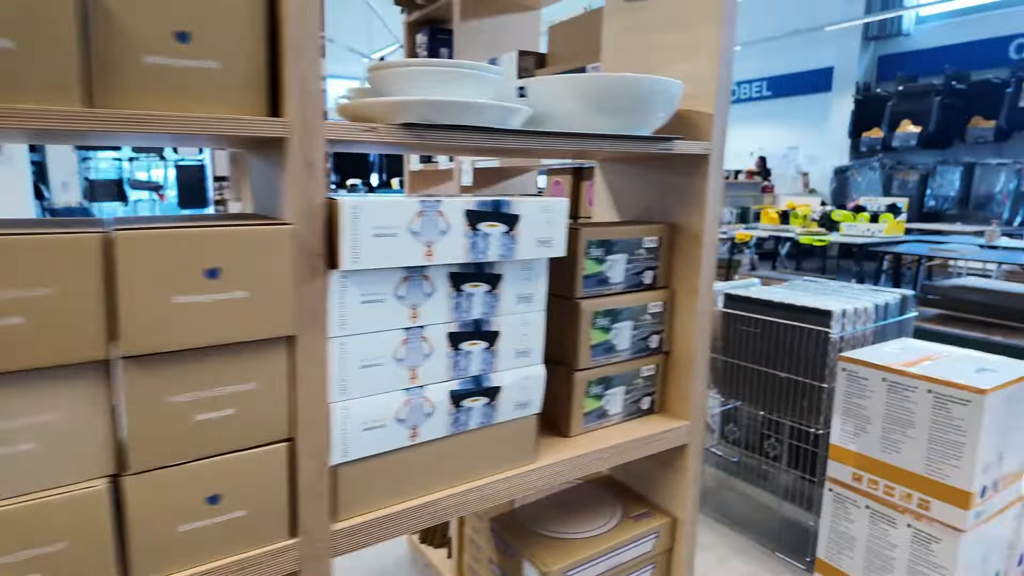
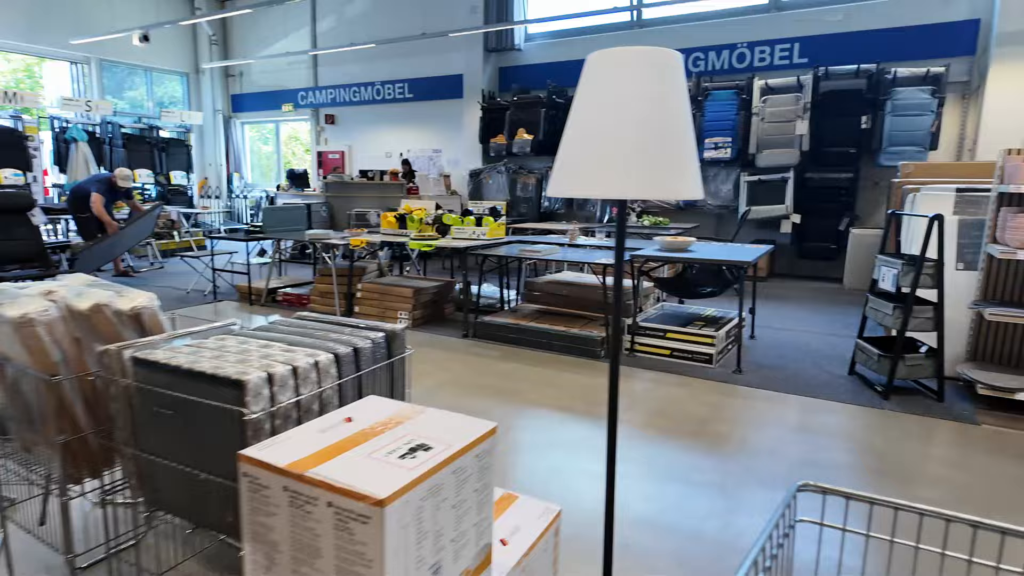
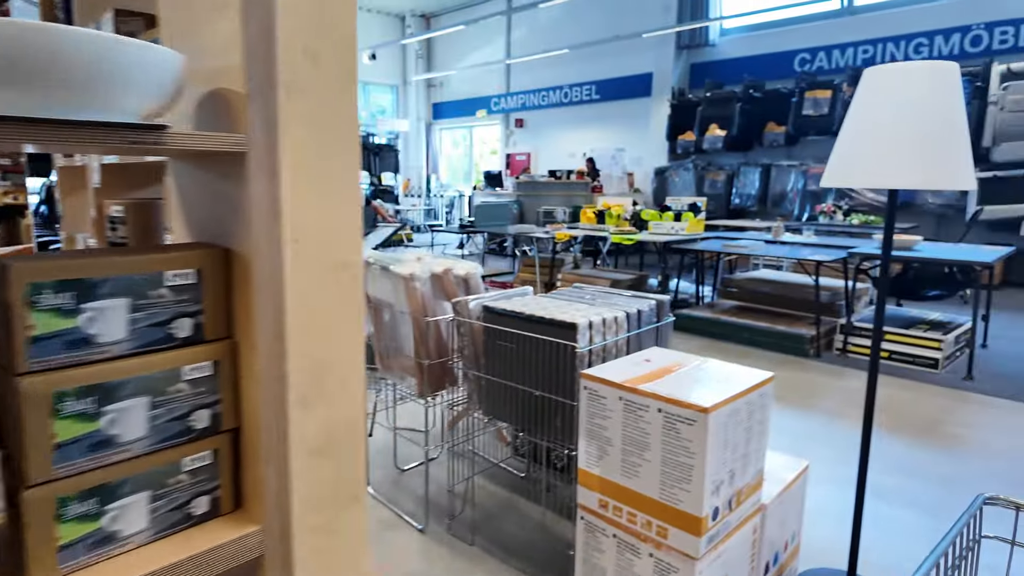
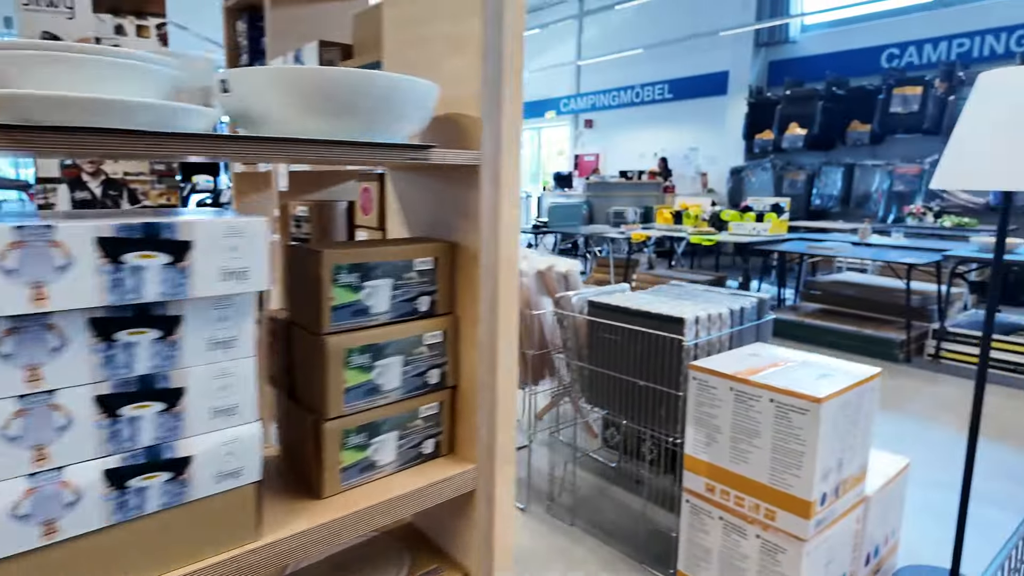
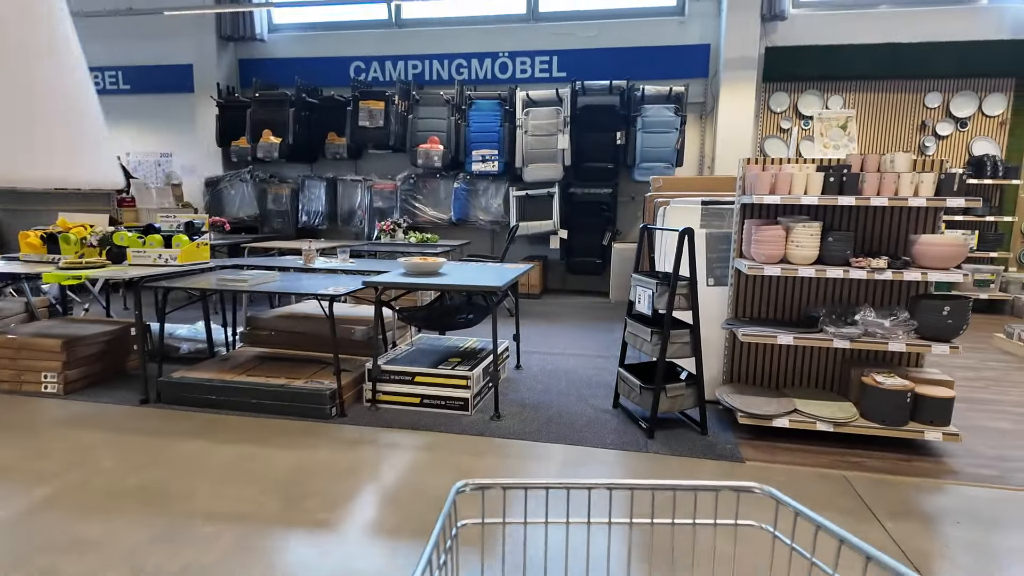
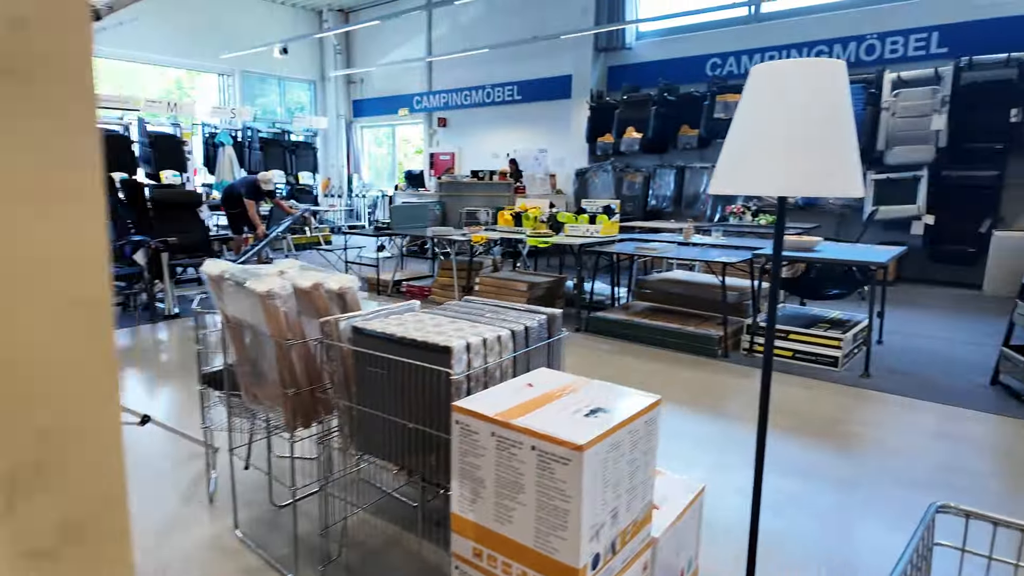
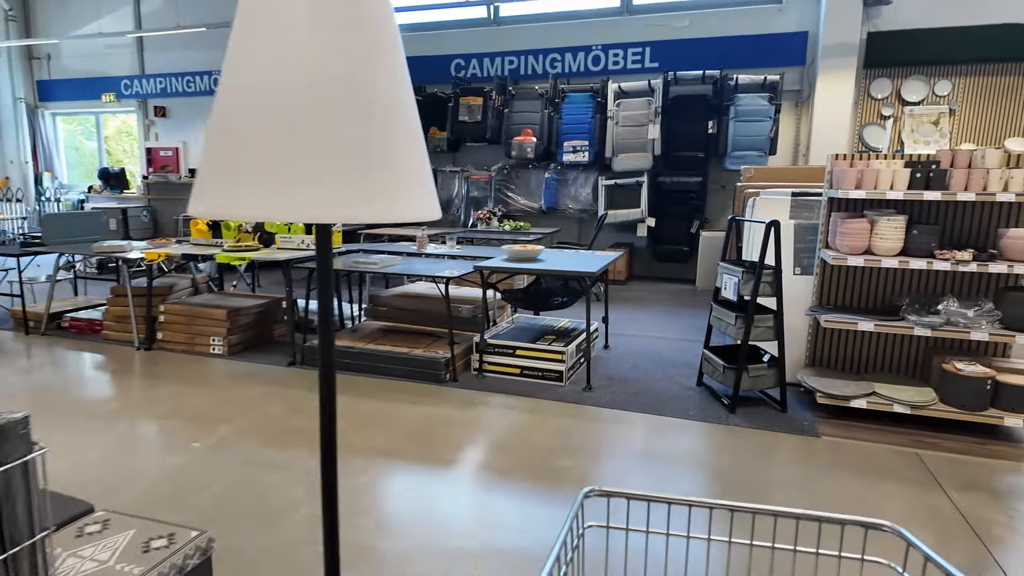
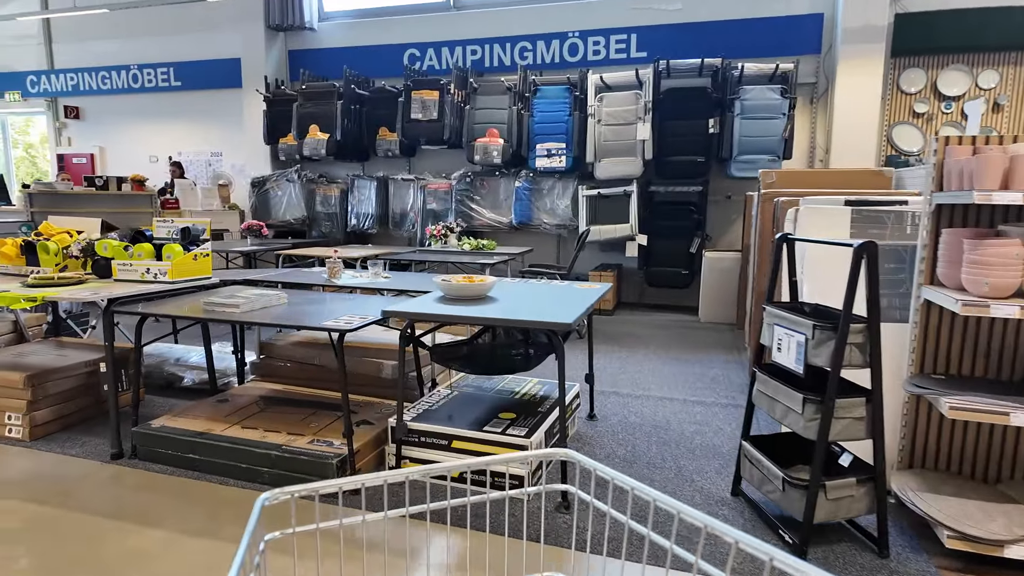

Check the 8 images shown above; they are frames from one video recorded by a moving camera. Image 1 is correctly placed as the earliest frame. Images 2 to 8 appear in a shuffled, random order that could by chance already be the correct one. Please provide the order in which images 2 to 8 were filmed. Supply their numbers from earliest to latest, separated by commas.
4, 3, 6, 2, 7, 5, 8
